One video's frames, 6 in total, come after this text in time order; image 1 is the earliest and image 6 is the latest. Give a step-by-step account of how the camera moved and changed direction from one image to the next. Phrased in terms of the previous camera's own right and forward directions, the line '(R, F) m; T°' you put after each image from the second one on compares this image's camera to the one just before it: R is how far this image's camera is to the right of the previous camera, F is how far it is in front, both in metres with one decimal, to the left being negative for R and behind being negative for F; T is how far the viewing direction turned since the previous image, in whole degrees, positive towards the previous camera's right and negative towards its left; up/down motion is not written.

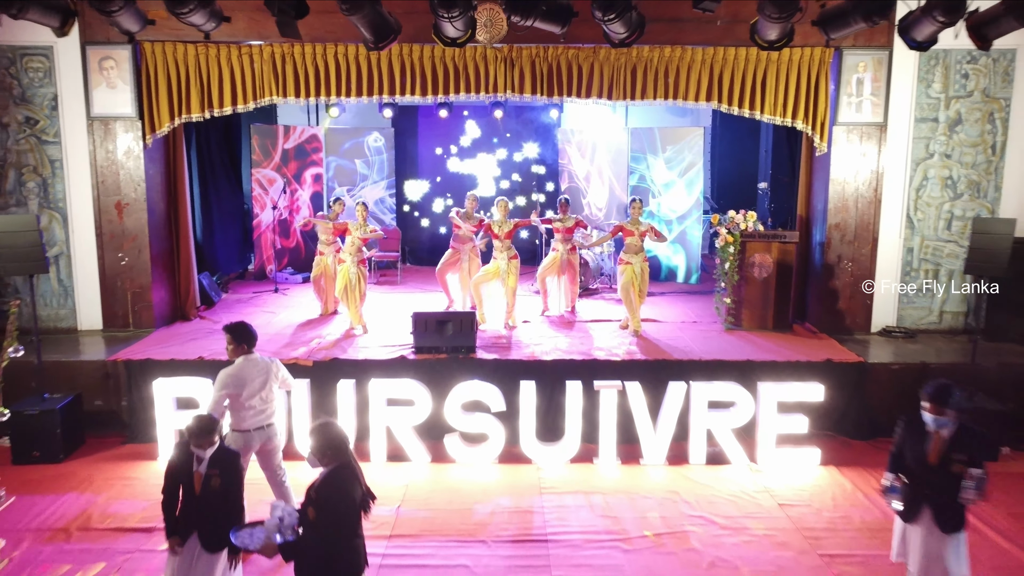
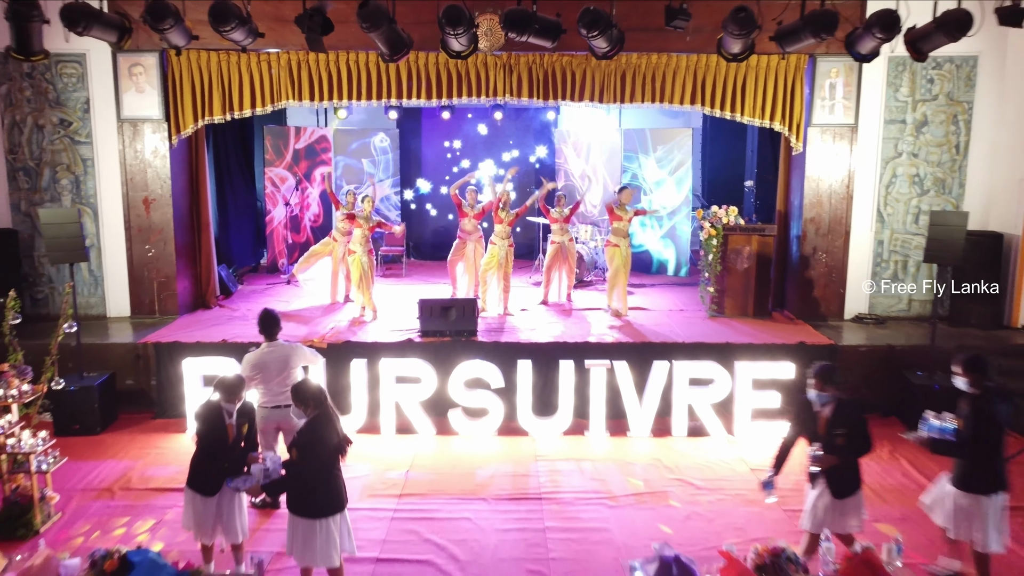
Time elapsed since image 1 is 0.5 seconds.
(0.0, -0.6) m; 0°
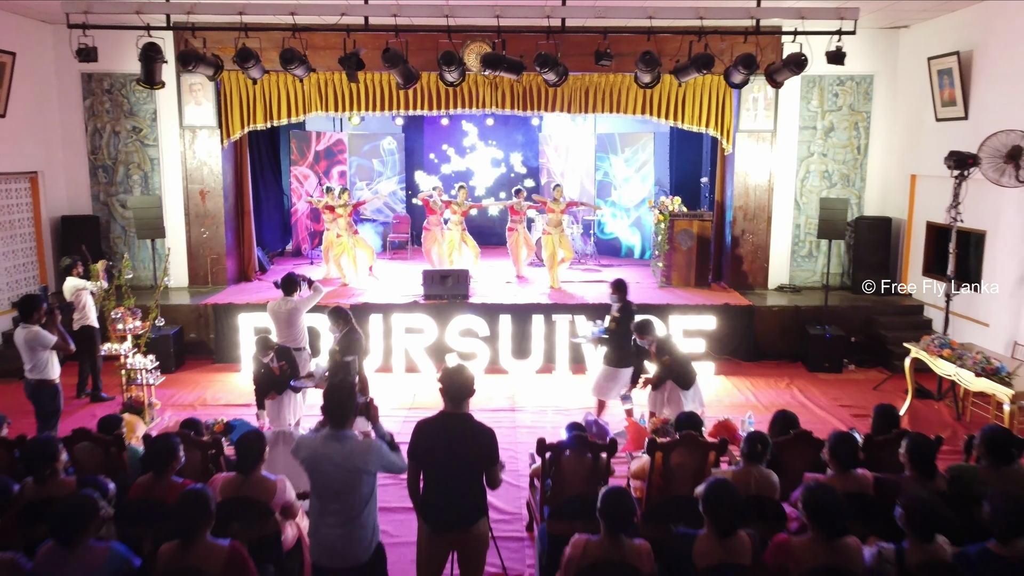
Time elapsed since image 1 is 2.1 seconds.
(+0.2, -1.9) m; 0°
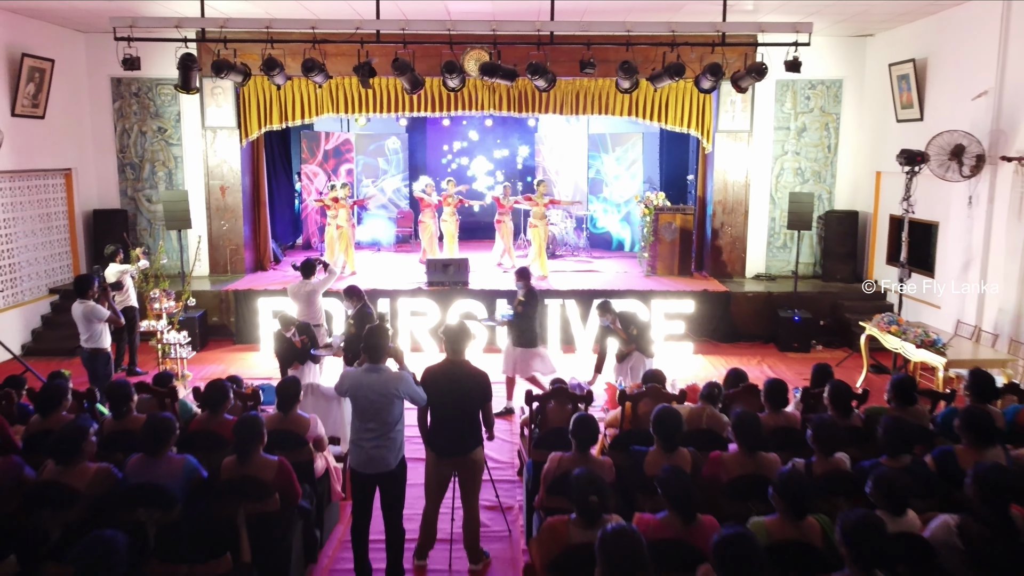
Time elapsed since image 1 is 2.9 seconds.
(+0.1, -0.8) m; 0°
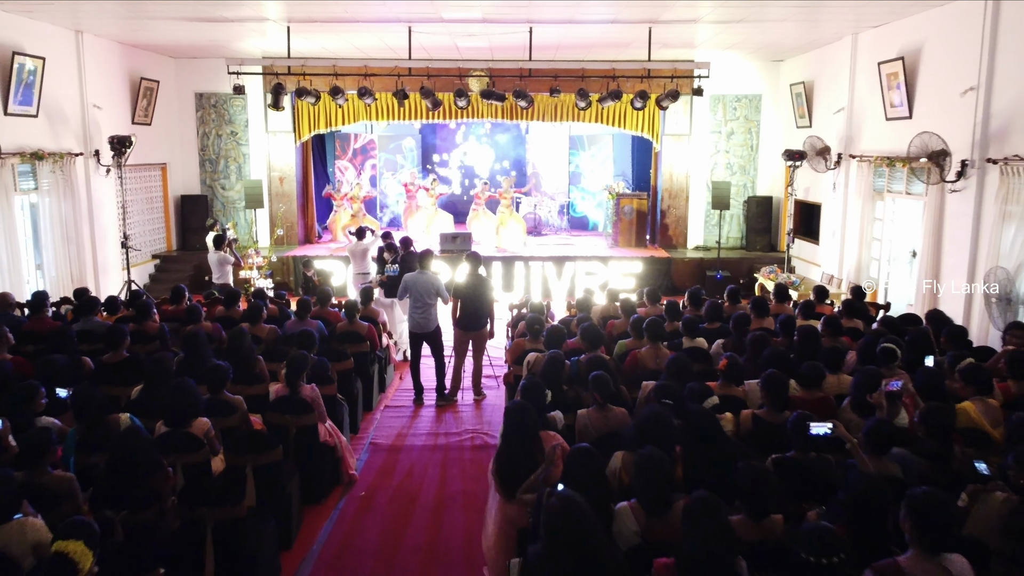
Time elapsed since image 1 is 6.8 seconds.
(+0.2, -3.2) m; 0°
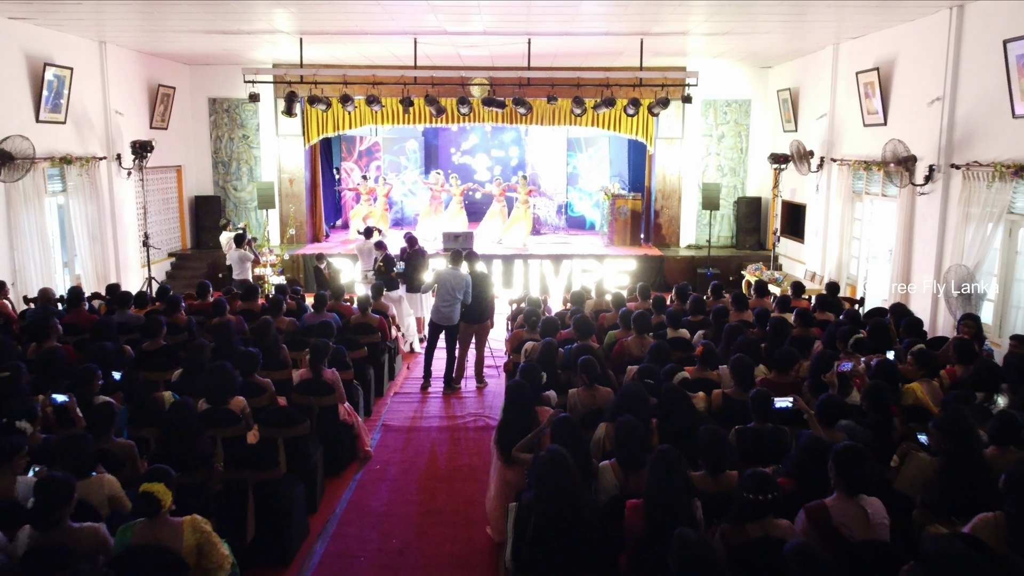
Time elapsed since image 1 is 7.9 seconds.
(0.0, -0.6) m; 0°
